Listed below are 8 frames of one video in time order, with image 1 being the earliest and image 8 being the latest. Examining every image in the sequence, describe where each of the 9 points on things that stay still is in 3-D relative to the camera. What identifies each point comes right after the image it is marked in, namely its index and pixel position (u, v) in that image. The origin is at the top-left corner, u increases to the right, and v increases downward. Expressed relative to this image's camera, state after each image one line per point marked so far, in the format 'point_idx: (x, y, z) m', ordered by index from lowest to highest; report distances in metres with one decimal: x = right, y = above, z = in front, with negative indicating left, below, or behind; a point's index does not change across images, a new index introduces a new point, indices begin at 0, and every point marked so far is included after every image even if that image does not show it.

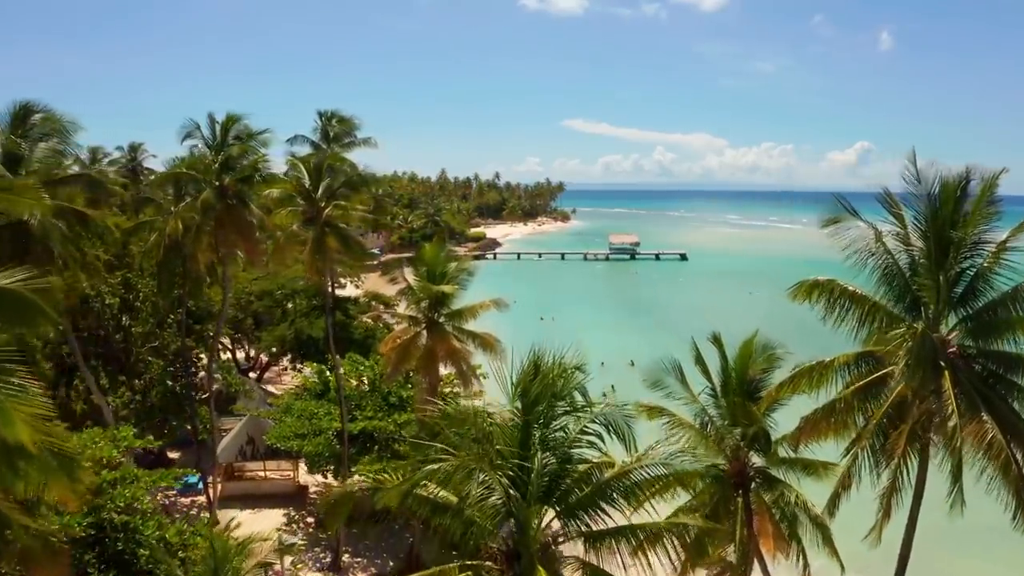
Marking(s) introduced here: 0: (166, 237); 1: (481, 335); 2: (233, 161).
0: (-8.9, +1.3, +18.2) m
1: (-0.7, -1.1, +15.9) m
2: (-6.5, +2.9, +16.6) m
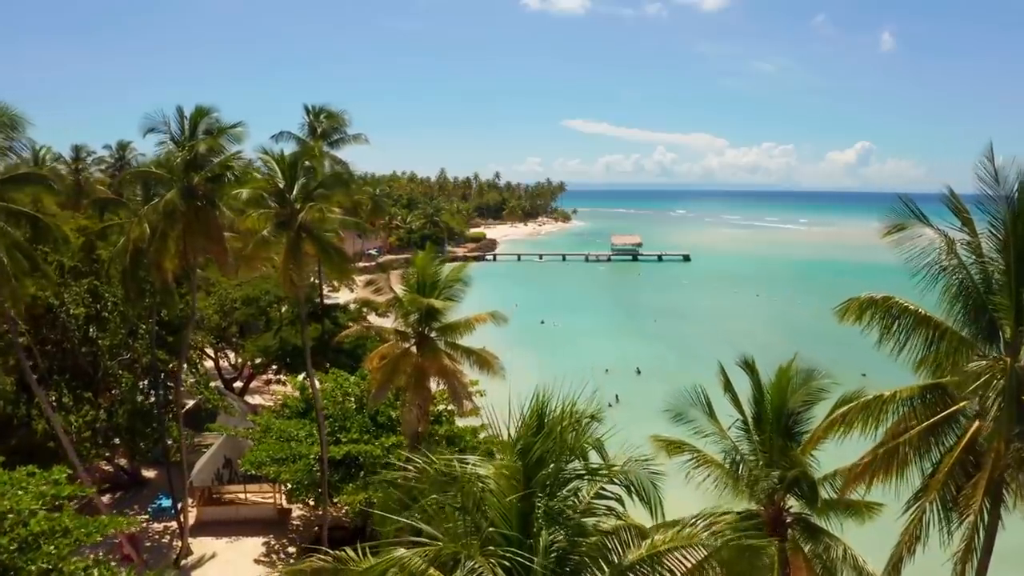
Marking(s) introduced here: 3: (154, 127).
0: (-8.9, +1.1, +16.5) m
1: (-0.7, -1.3, +14.3) m
2: (-6.5, +2.7, +15.0) m
3: (-7.8, +3.5, +15.4) m
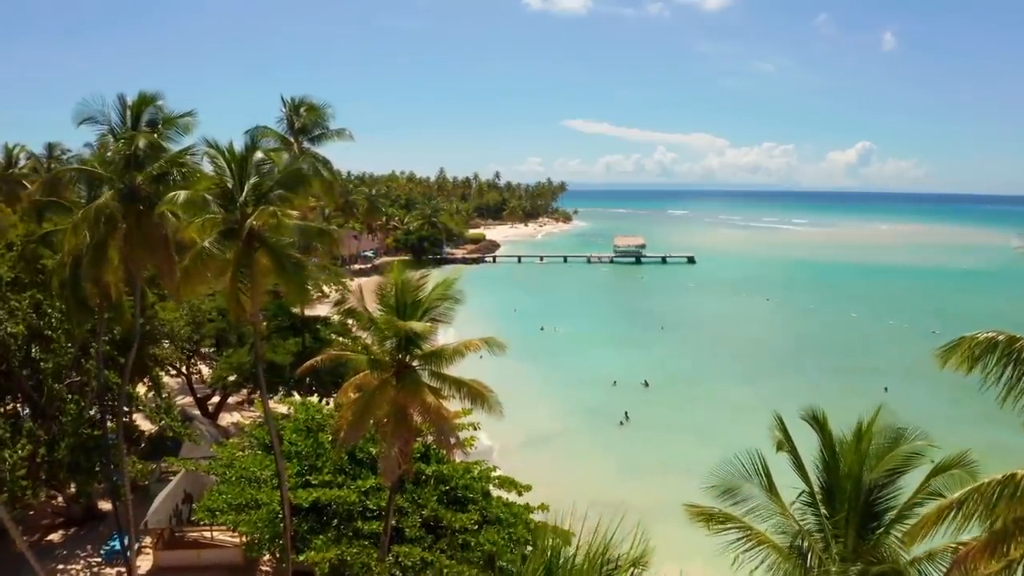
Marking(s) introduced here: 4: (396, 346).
0: (-8.9, +0.7, +14.3) m
1: (-0.7, -1.6, +12.0) m
2: (-6.6, +2.4, +12.7) m
3: (-7.8, +3.2, +13.1) m
4: (-1.9, -1.0, +11.7) m
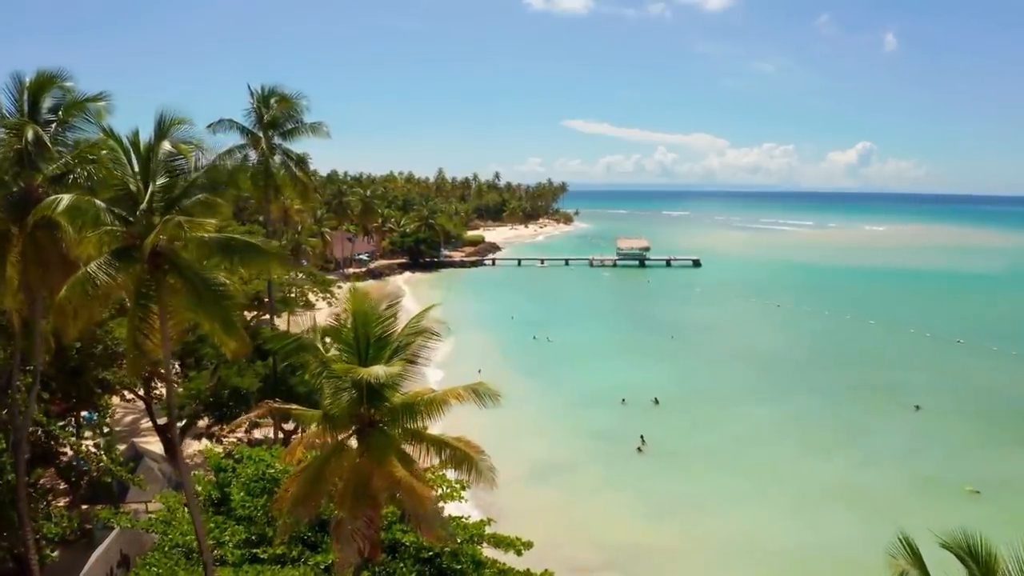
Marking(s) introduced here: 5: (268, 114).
0: (-9.0, +0.3, +11.6) m
1: (-0.8, -2.1, +9.3) m
2: (-6.6, +1.9, +10.0) m
3: (-7.9, +2.7, +10.5) m
4: (-2.0, -1.4, +9.0) m
5: (-6.9, +4.9, +20.0) m
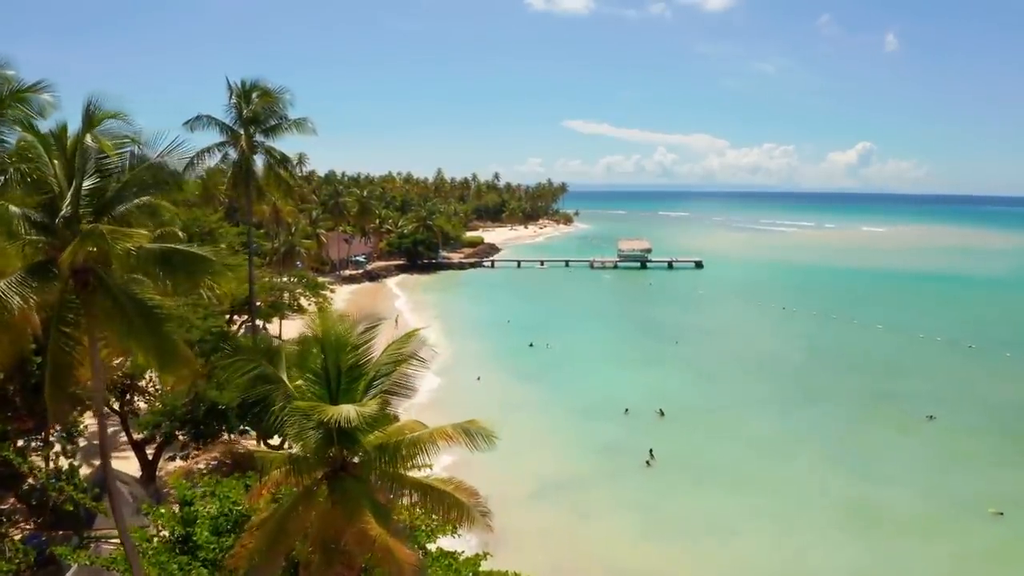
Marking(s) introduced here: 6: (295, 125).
0: (-9.0, +0.1, +10.2) m
1: (-0.8, -2.3, +8.0) m
2: (-6.7, +1.7, +8.7) m
3: (-7.9, +2.5, +9.1) m
4: (-2.0, -1.6, +7.7) m
5: (-7.0, +4.7, +18.7) m
6: (-5.9, +4.4, +19.1) m
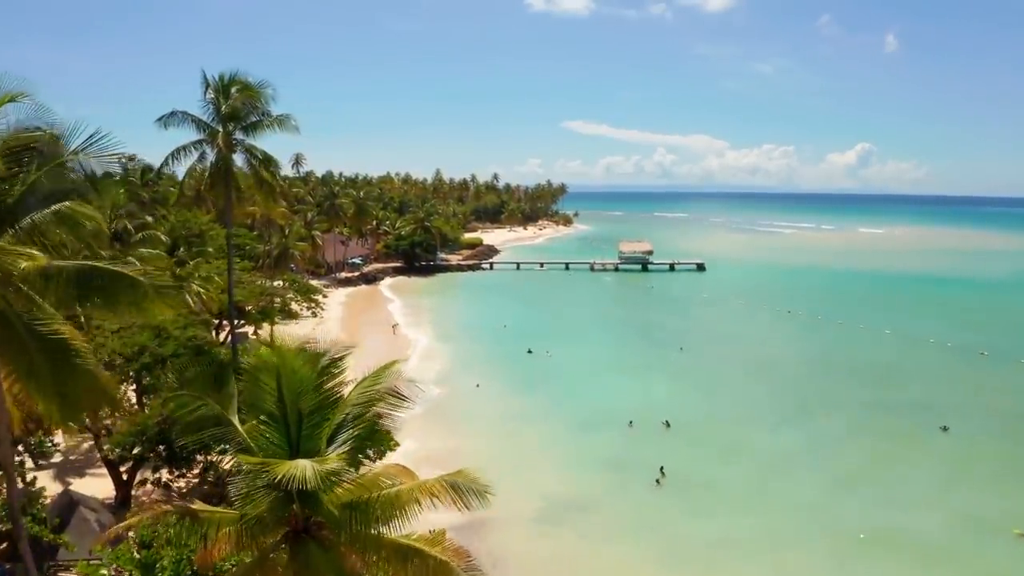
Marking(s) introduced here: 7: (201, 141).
0: (-9.0, -0.1, +8.9) m
1: (-0.9, -2.5, +6.6) m
2: (-6.7, +1.5, +7.3) m
3: (-7.9, +2.3, +7.8) m
4: (-2.0, -1.8, +6.4) m
5: (-7.0, +4.5, +17.4) m
6: (-5.9, +4.2, +17.8) m
7: (-7.6, +3.6, +17.3) m
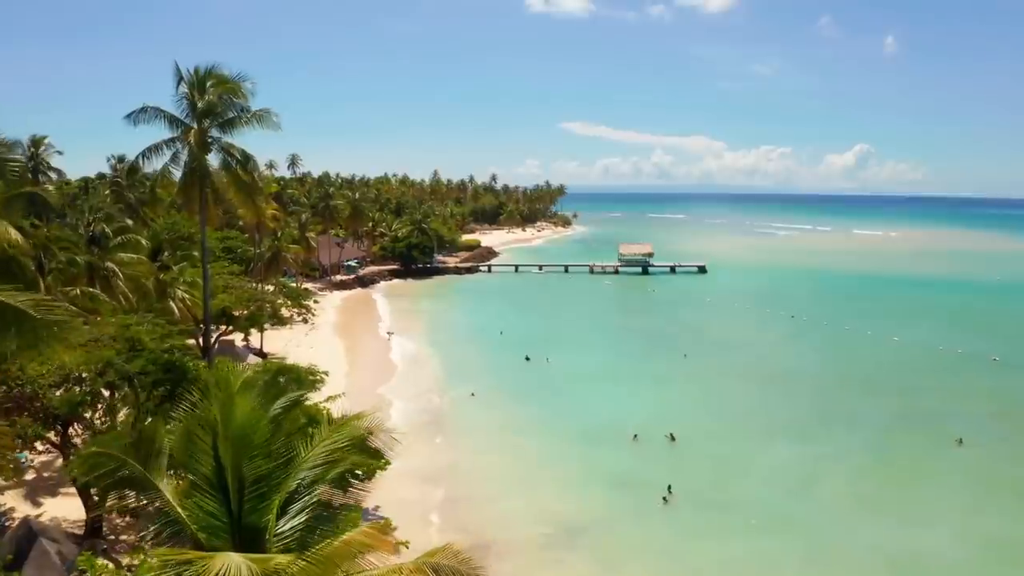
0: (-9.0, -0.3, +7.6) m
1: (-0.9, -2.7, +5.3) m
2: (-6.7, +1.3, +6.0) m
3: (-7.9, +2.1, +6.5) m
4: (-2.0, -2.0, +5.1) m
5: (-7.0, +4.3, +16.1) m
6: (-5.9, +3.9, +16.5) m
7: (-7.6, +3.3, +16.0) m
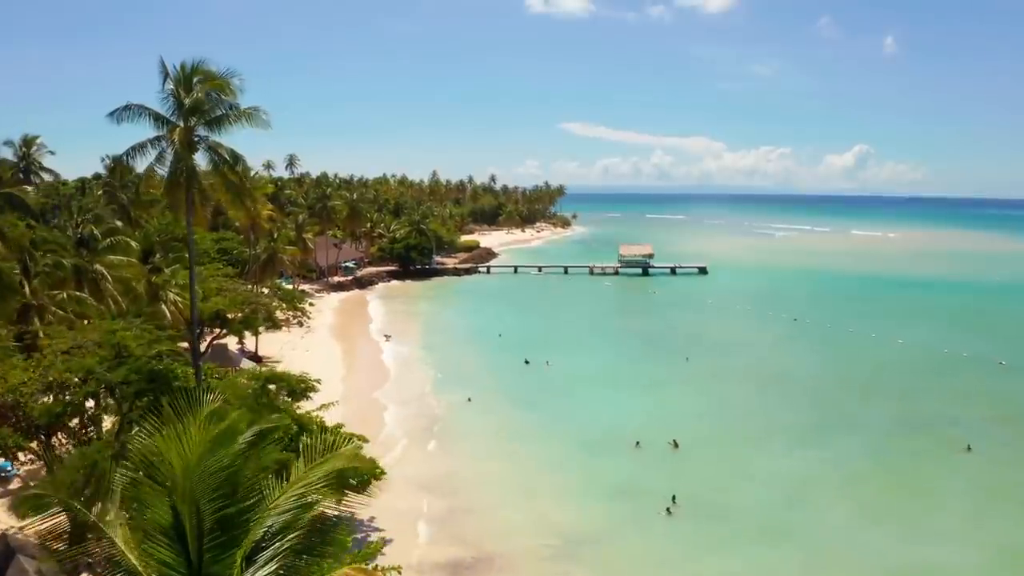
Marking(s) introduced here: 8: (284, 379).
0: (-9.0, -0.4, +7.0) m
1: (-0.9, -2.8, +4.7) m
2: (-6.7, +1.2, +5.4) m
3: (-7.9, +2.0, +5.9) m
4: (-2.0, -2.2, +4.5) m
5: (-7.0, +4.2, +15.4) m
6: (-5.9, +3.8, +15.9) m
7: (-7.6, +3.2, +15.3) m
8: (-5.7, -2.3, +17.6) m
